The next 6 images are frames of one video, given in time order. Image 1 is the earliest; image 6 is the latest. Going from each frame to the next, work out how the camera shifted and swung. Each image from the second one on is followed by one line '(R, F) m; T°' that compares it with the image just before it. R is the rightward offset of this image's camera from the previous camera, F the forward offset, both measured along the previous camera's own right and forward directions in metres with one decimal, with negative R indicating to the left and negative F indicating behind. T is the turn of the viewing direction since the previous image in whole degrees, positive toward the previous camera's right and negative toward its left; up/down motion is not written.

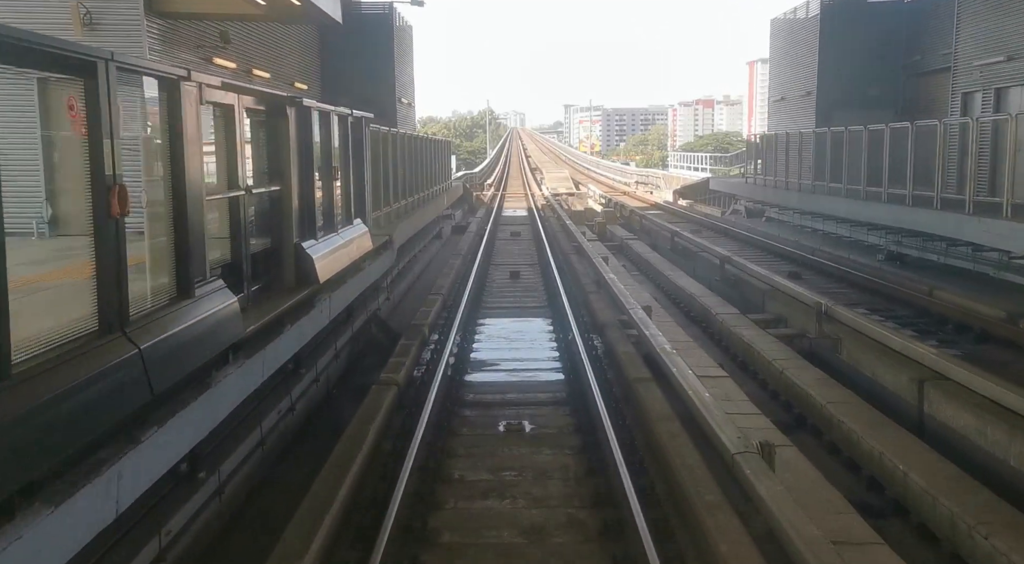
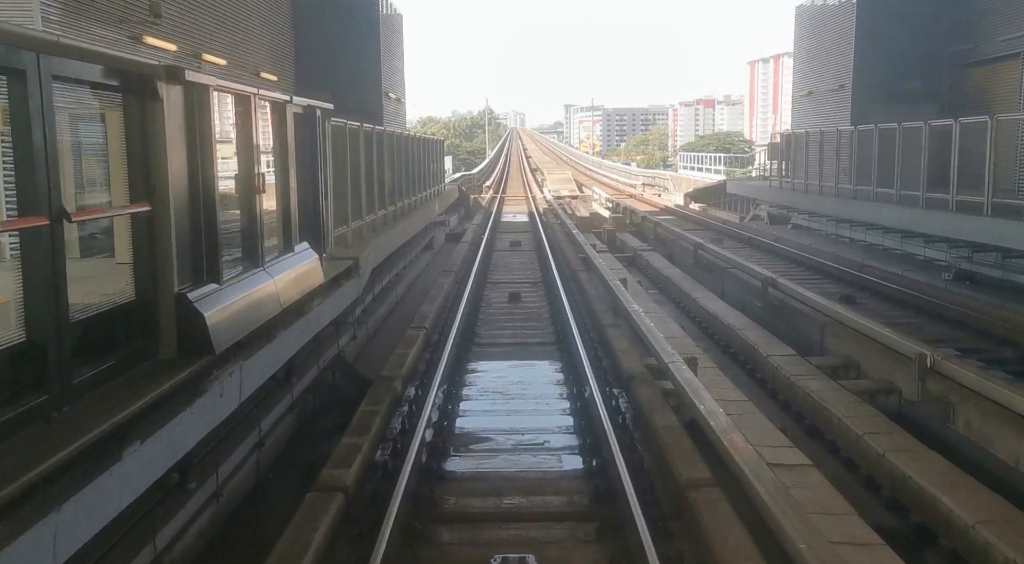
(0.0, +2.4) m; 0°
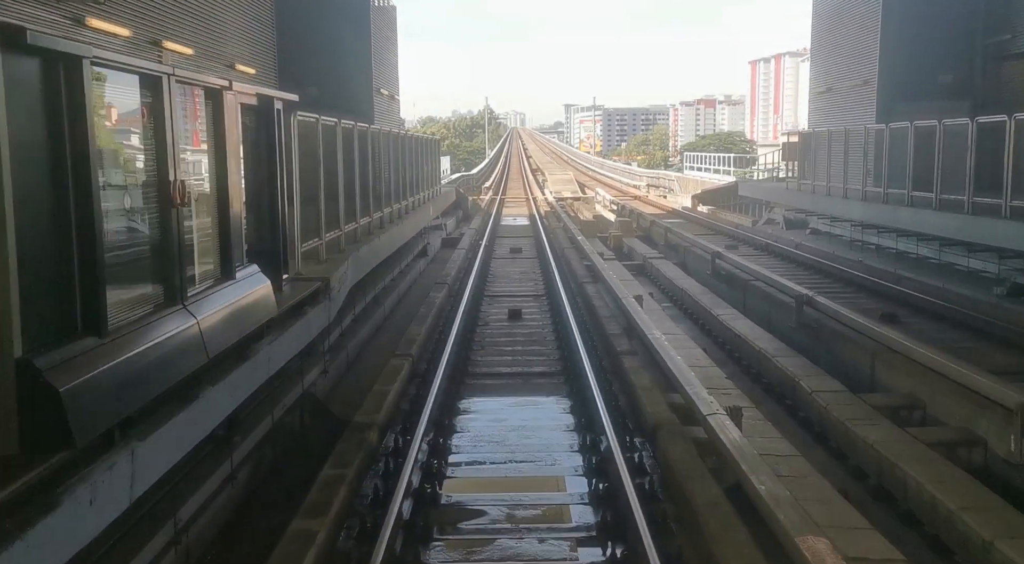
(0.0, +1.4) m; 0°
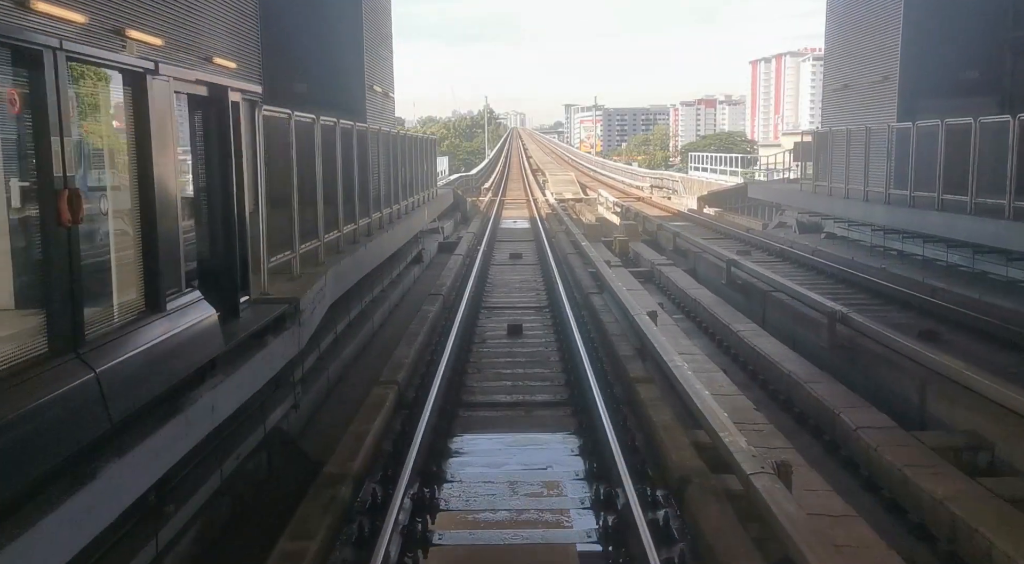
(0.0, +1.1) m; 0°
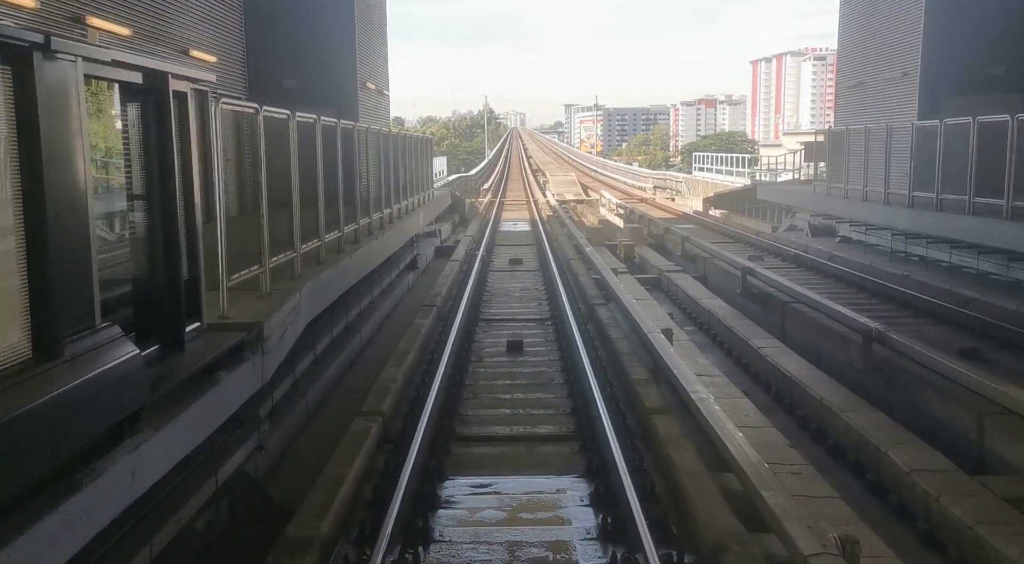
(0.0, +0.9) m; 0°
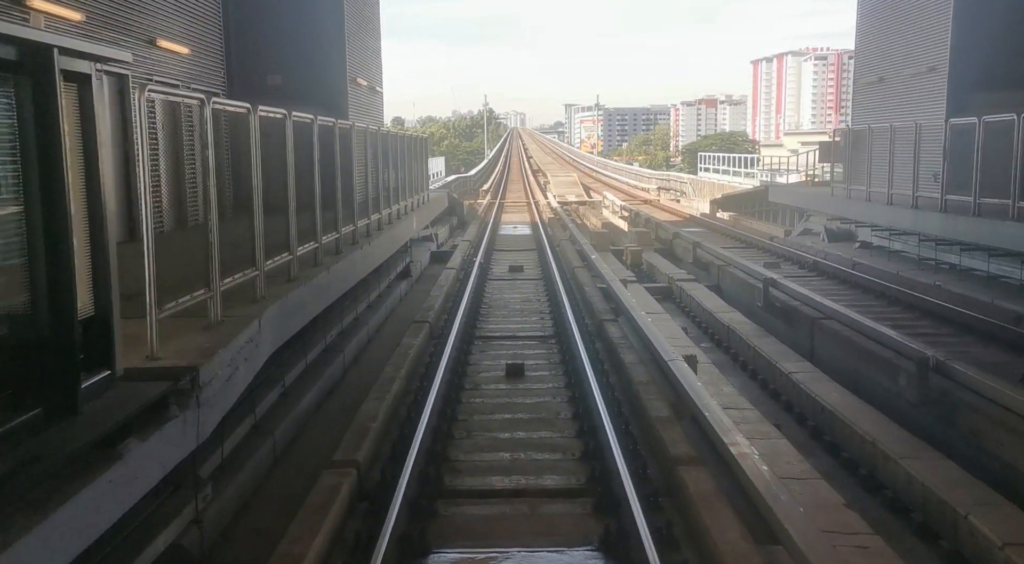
(0.0, +1.1) m; 0°
